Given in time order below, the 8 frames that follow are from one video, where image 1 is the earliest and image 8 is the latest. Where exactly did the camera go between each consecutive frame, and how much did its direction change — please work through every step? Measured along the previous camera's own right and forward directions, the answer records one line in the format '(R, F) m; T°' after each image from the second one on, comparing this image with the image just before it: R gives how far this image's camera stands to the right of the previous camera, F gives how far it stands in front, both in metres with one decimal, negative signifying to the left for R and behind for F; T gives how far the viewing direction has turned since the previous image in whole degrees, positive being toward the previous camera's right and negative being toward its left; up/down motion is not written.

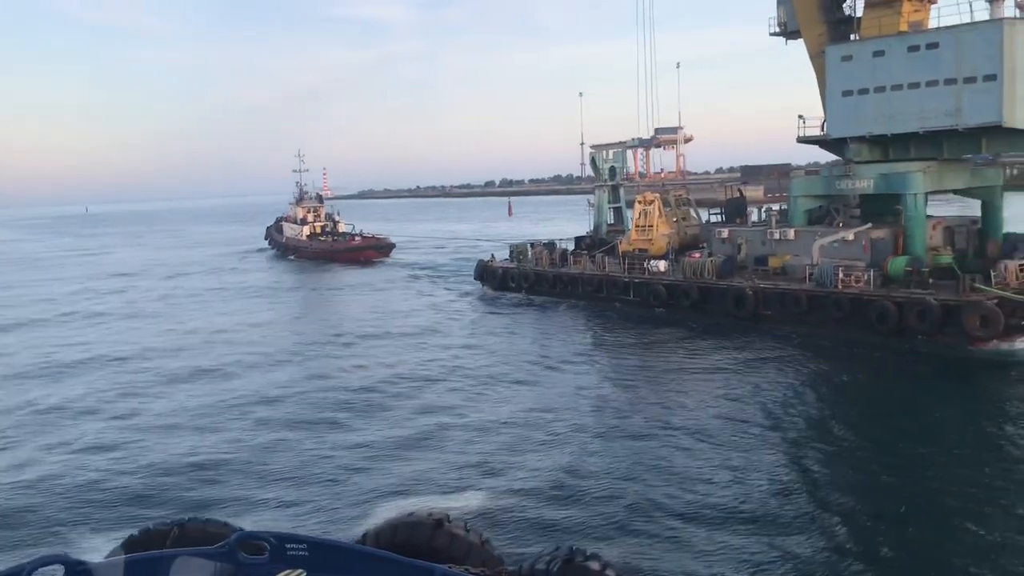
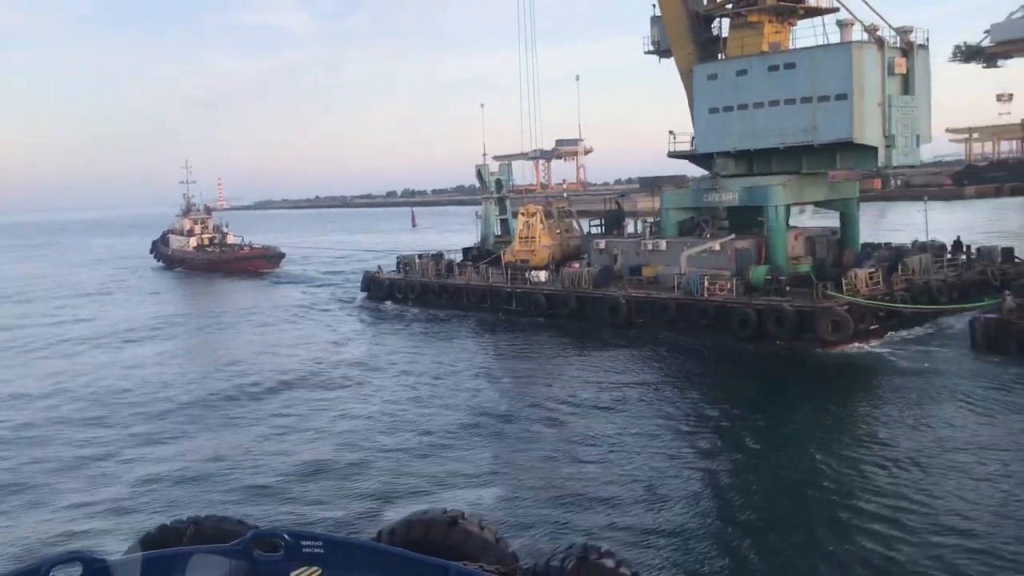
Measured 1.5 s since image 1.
(+0.7, -0.4) m; +5°
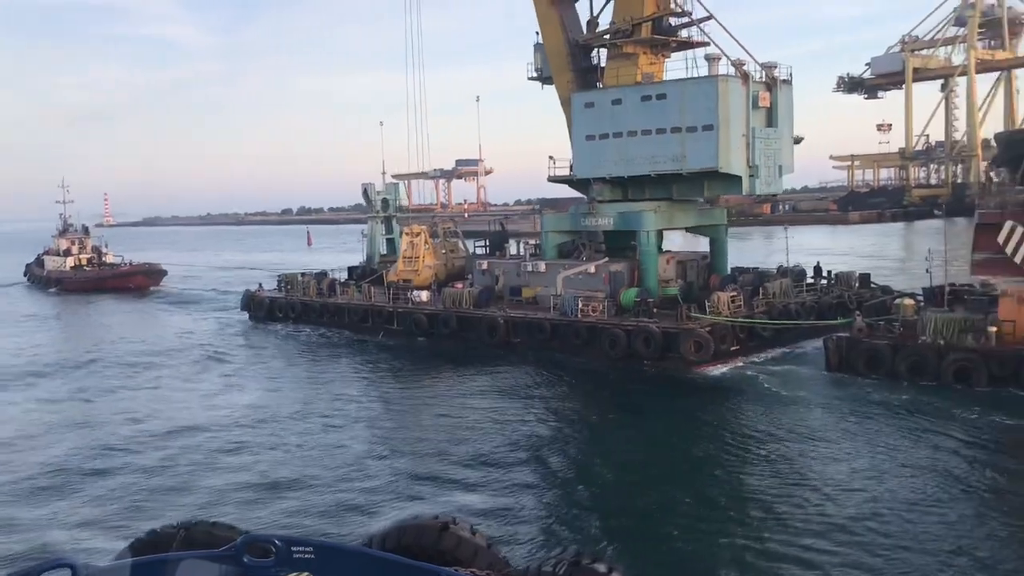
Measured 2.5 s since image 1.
(+0.7, -0.3) m; +5°
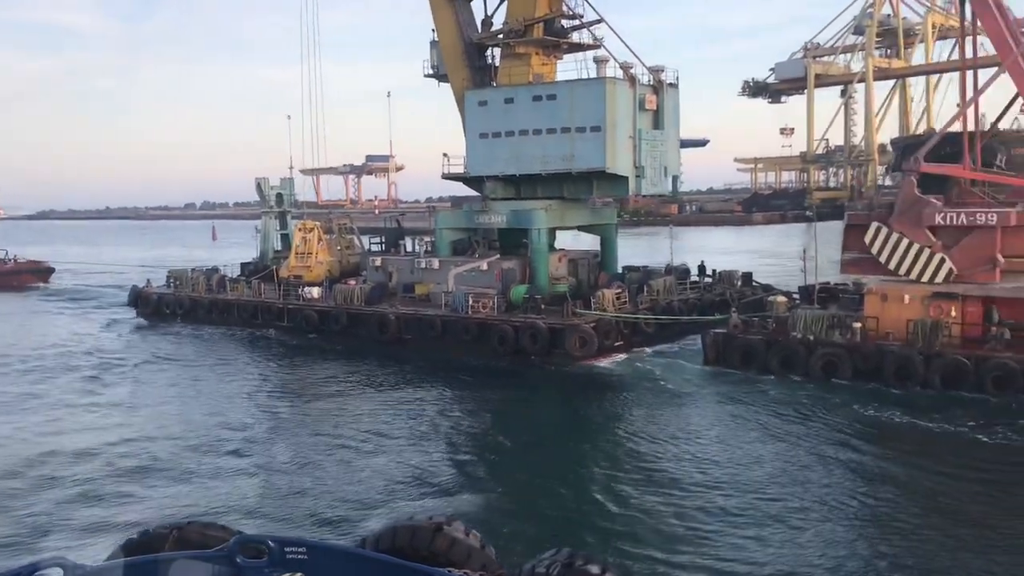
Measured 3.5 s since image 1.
(+0.7, -0.2) m; +5°
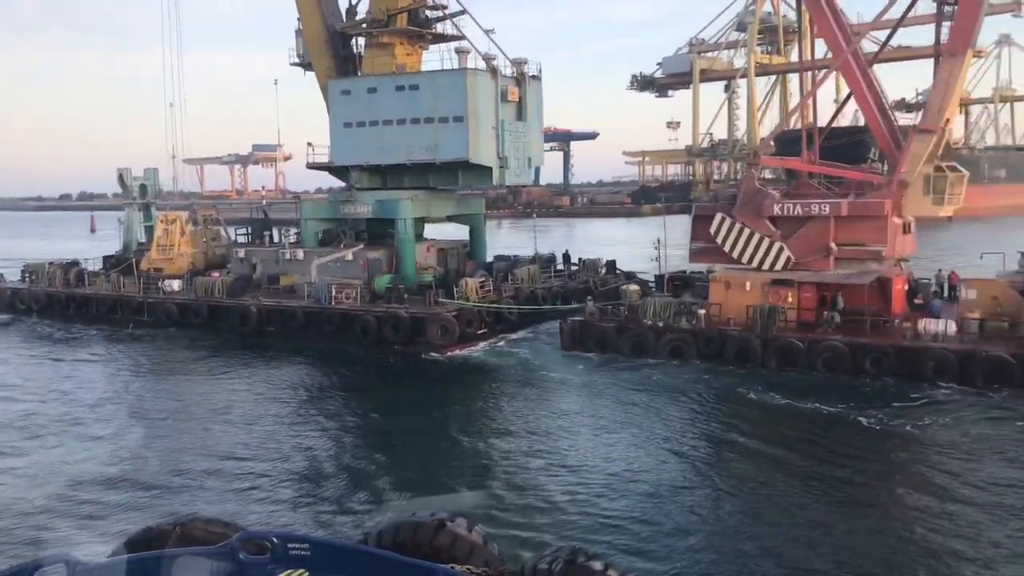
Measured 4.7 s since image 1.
(+0.9, -0.2) m; +5°
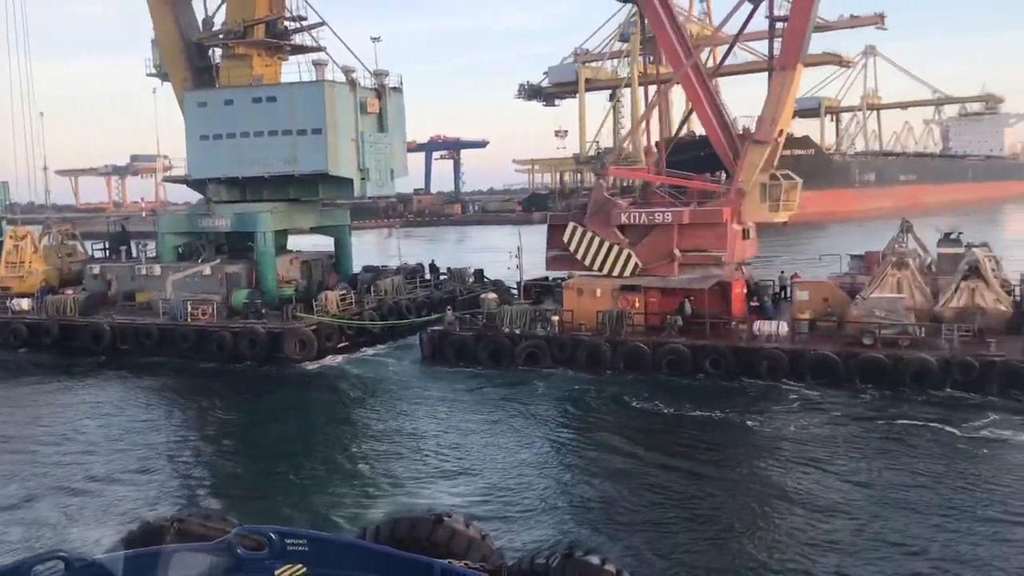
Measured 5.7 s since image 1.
(+0.9, -0.2) m; +6°
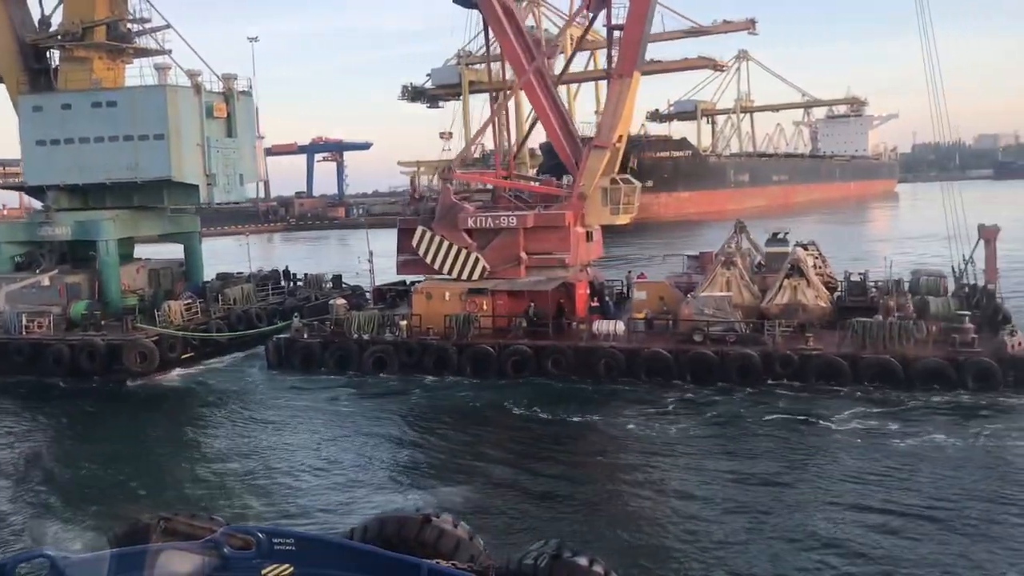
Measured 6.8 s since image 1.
(+1.0, -0.1) m; +6°
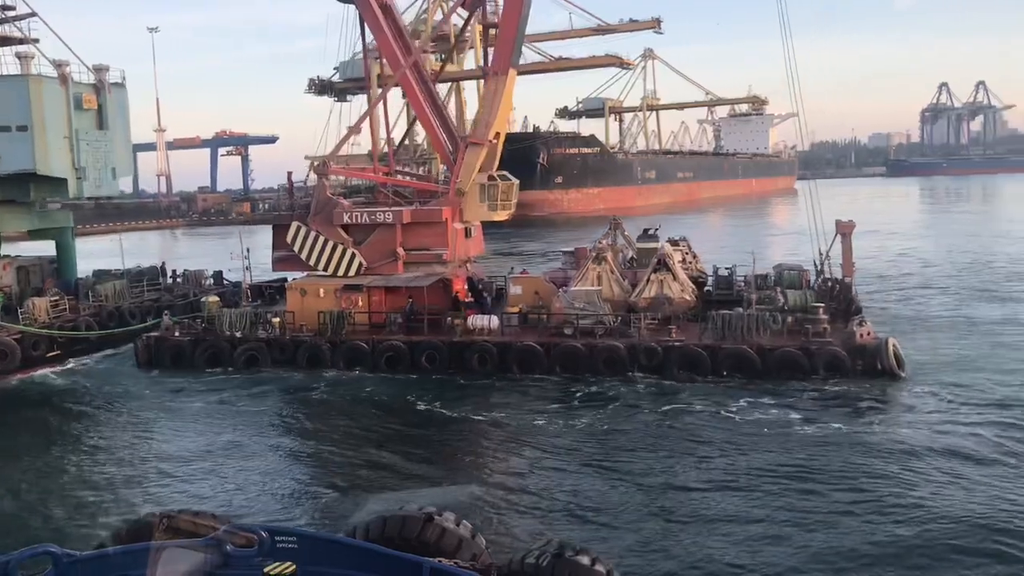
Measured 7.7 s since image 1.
(+0.8, -0.1) m; +5°
